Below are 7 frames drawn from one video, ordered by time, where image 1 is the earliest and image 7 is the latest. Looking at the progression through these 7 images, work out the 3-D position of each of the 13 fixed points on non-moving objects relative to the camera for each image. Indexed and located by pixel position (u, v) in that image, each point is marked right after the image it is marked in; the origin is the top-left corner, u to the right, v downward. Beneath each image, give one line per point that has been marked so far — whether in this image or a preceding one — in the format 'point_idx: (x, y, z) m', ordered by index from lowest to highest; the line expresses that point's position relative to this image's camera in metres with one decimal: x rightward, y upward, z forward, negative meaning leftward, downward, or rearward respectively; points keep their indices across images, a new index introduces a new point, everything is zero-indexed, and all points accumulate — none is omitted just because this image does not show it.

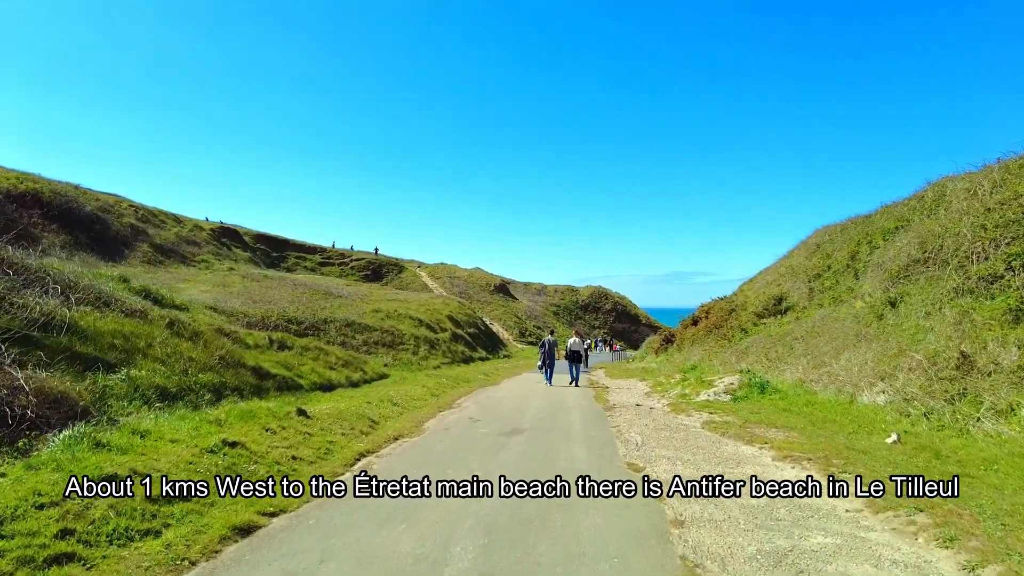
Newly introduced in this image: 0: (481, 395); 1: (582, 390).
0: (-1.1, -3.4, +17.2) m
1: (+2.4, -3.6, +19.7) m
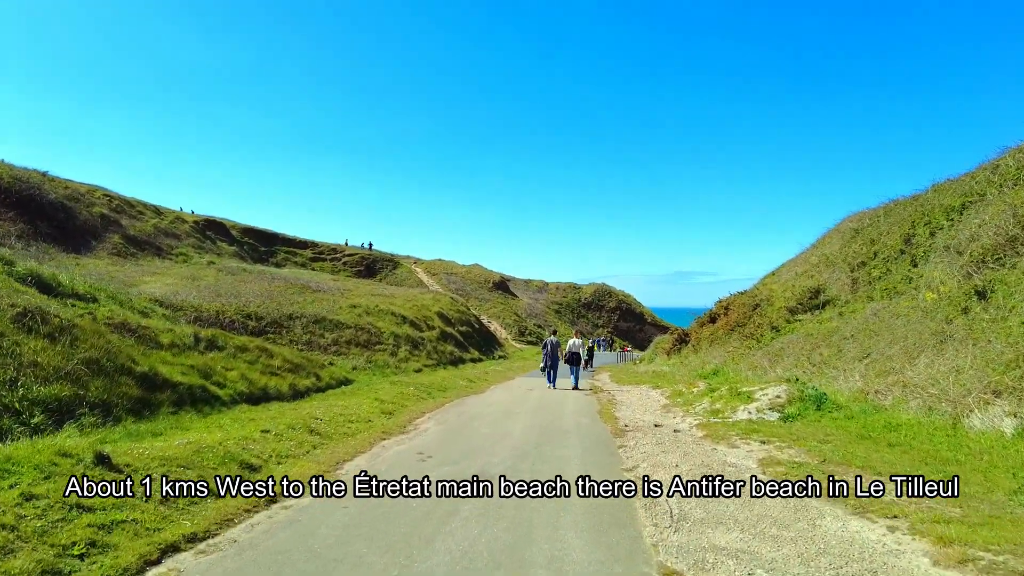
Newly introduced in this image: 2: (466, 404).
0: (-1.5, -3.0, +13.4) m
1: (+2.0, -3.3, +16.0) m
2: (-1.2, -3.1, +14.0) m
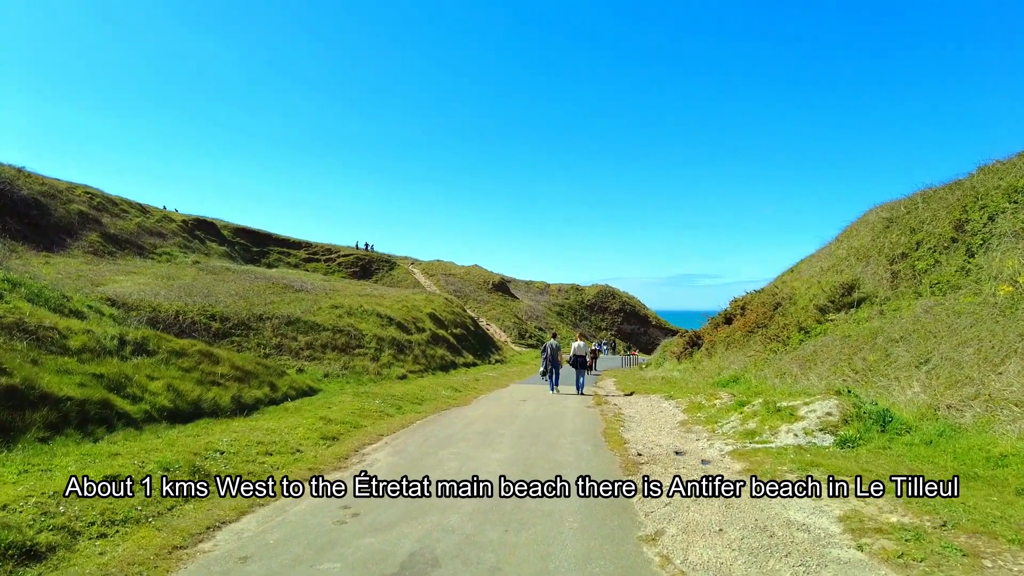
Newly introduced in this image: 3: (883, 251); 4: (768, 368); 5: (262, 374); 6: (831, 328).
0: (-1.9, -2.8, +10.9) m
1: (+1.7, -3.1, +13.4) m
2: (-1.6, -2.9, +11.4) m
3: (+13.6, +1.4, +20.0) m
4: (+8.4, -2.6, +18.0) m
5: (-7.1, -2.4, +15.6) m
6: (+10.4, -1.3, +17.8) m
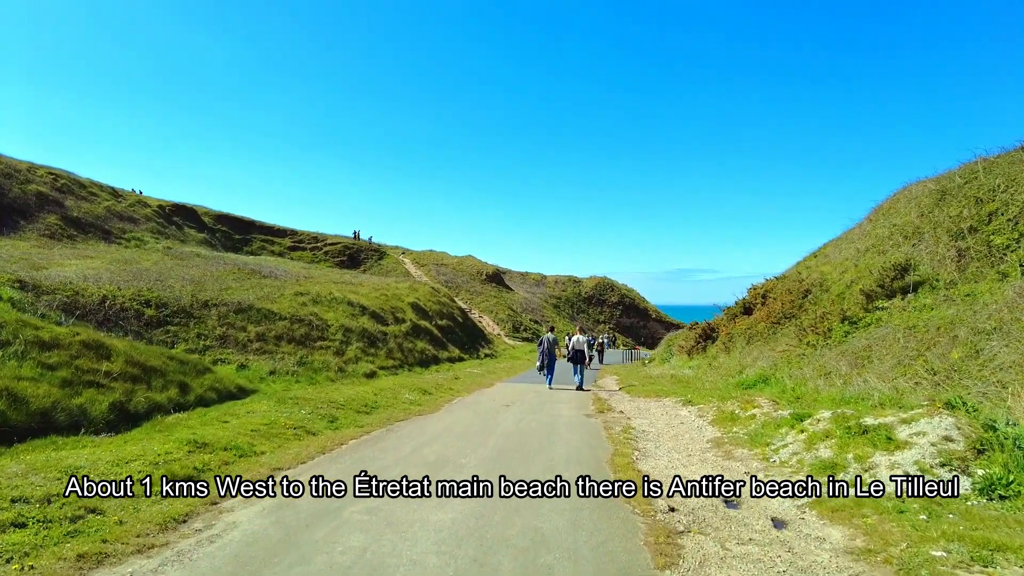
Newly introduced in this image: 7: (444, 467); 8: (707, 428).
0: (-2.3, -2.3, +7.6) m
1: (+1.2, -2.6, +10.1) m
2: (-2.0, -2.4, +8.1) m
3: (+13.1, +1.9, +16.7) m
4: (+7.9, -2.1, +14.7) m
5: (-7.6, -1.9, +12.3) m
6: (+9.9, -0.8, +14.5) m
7: (-0.9, -2.3, +7.0) m
8: (+3.8, -2.7, +10.6) m
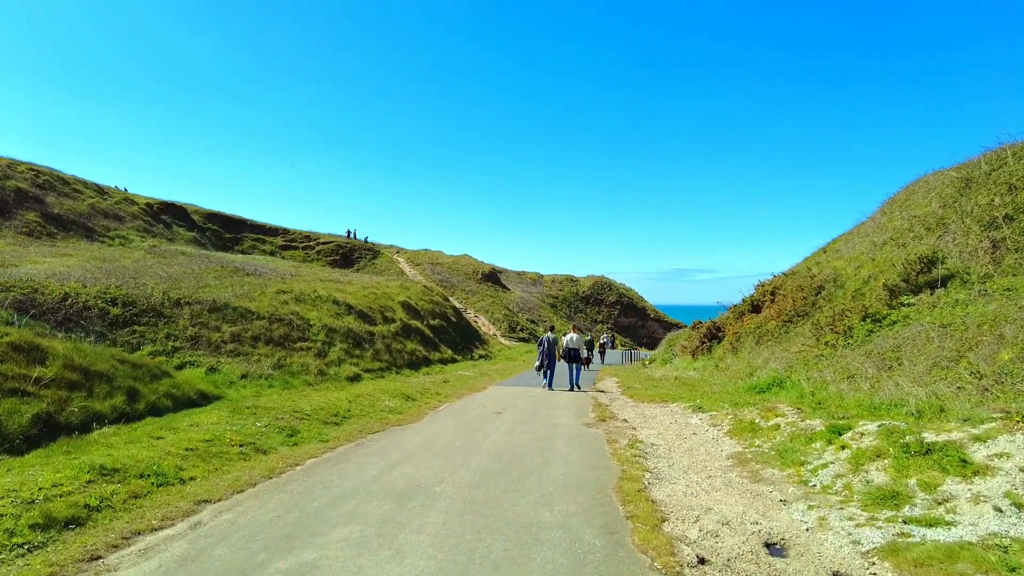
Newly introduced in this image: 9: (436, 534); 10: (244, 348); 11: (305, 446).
0: (-2.5, -2.2, +6.2) m
1: (+1.0, -2.5, +8.8) m
2: (-2.2, -2.3, +6.8) m
3: (+12.9, +2.1, +15.4) m
4: (+7.7, -2.0, +13.4) m
5: (-7.8, -1.7, +10.9) m
6: (+9.7, -0.6, +13.3) m
7: (-1.0, -2.2, +5.7) m
8: (+3.6, -2.6, +9.3) m
9: (-0.6, -2.1, +4.6) m
10: (-8.9, -2.0, +18.1) m
11: (-3.0, -2.3, +8.0) m
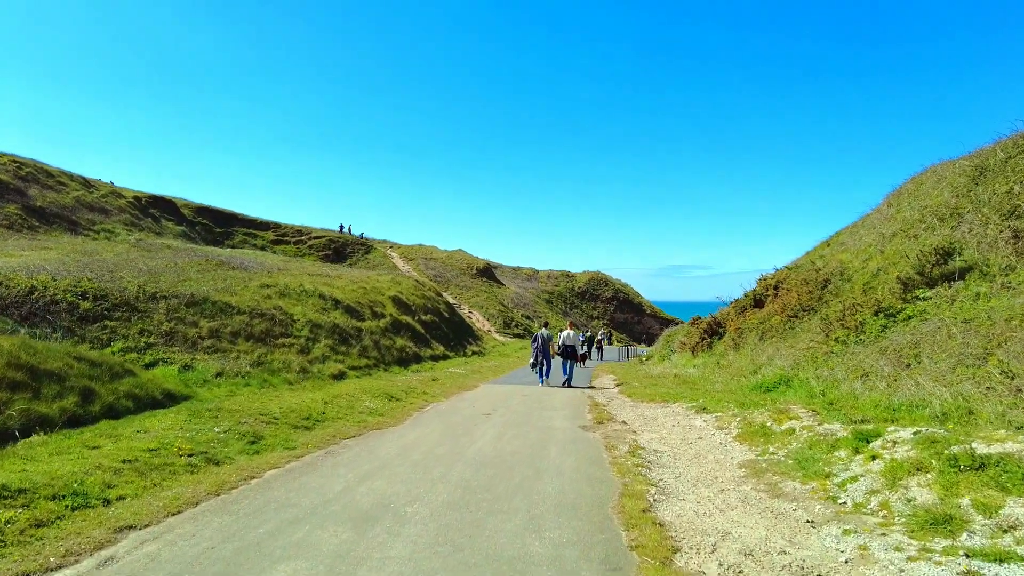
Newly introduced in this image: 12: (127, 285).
0: (-2.6, -2.1, +5.4) m
1: (+0.9, -2.3, +7.9) m
2: (-2.3, -2.2, +5.9) m
3: (+12.7, +2.2, +14.6) m
4: (+7.5, -1.8, +12.6) m
5: (-7.9, -1.6, +10.0) m
6: (+9.5, -0.5, +12.5) m
7: (-1.2, -2.1, +4.9) m
8: (+3.4, -2.4, +8.5) m
9: (-0.7, -2.0, +3.8) m
10: (-9.1, -1.8, +17.2) m
11: (-3.2, -2.1, +7.1) m
12: (-13.7, +0.1, +19.5) m
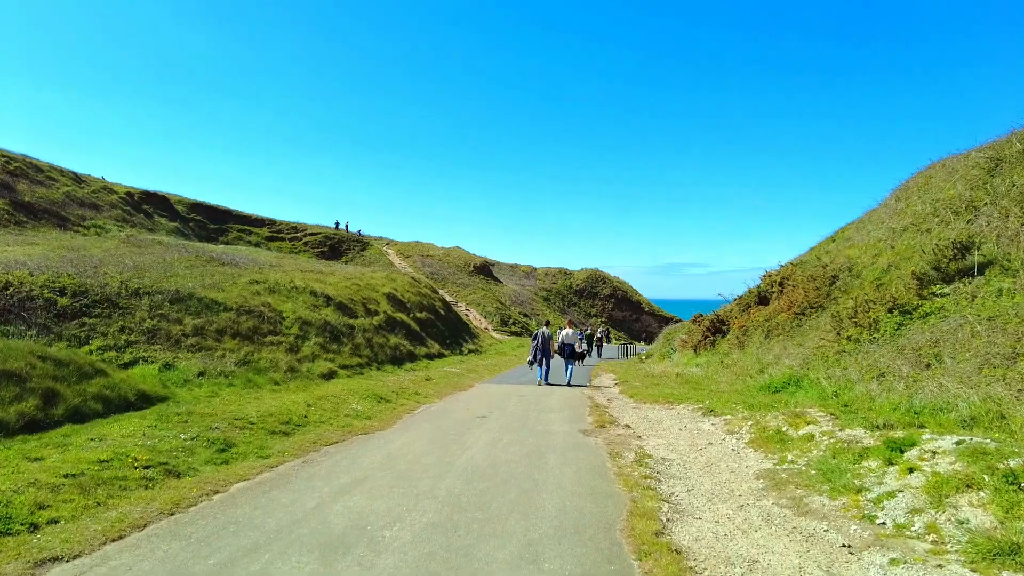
0: (-2.7, -2.0, +4.7) m
1: (+0.8, -2.2, +7.3) m
2: (-2.4, -2.1, +5.3) m
3: (+12.6, +2.3, +14.0) m
4: (+7.4, -1.7, +12.0) m
5: (-8.0, -1.5, +9.3) m
6: (+9.4, -0.4, +11.8) m
7: (-1.2, -2.0, +4.2) m
8: (+3.4, -2.4, +7.8) m
9: (-0.8, -1.9, +3.1) m
10: (-9.2, -1.6, +16.5) m
11: (-3.2, -2.1, +6.4) m
12: (-13.8, +0.3, +18.7) m
